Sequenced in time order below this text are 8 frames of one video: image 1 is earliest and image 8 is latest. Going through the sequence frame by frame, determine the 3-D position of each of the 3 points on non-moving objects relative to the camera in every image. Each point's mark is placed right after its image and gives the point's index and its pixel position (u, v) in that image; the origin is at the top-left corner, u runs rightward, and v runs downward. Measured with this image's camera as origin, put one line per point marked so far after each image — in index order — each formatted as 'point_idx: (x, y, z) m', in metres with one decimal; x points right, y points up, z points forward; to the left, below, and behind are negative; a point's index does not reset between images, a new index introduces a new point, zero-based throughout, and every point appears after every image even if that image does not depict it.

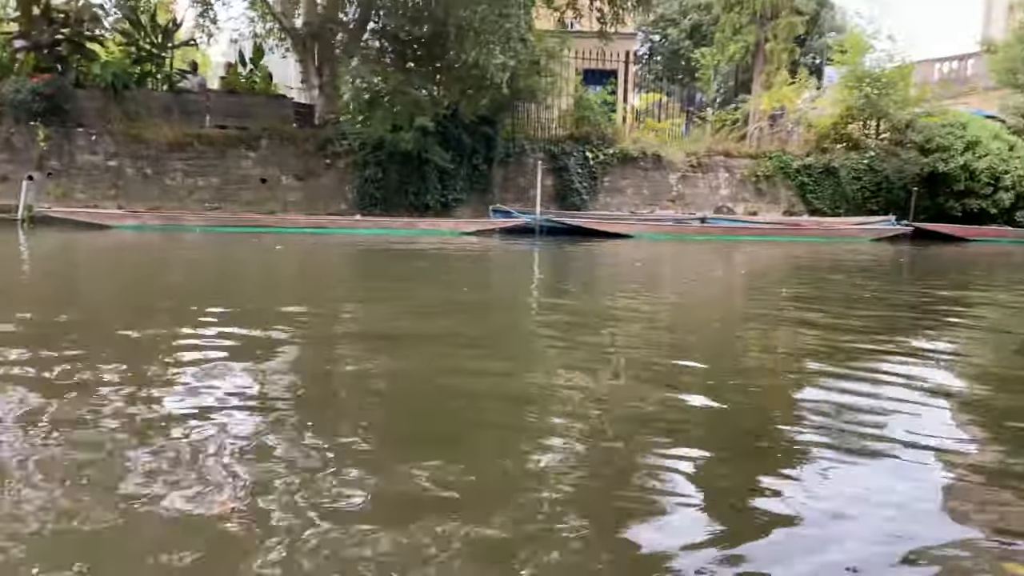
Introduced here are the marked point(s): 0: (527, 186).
0: (+0.5, +2.0, +16.6) m
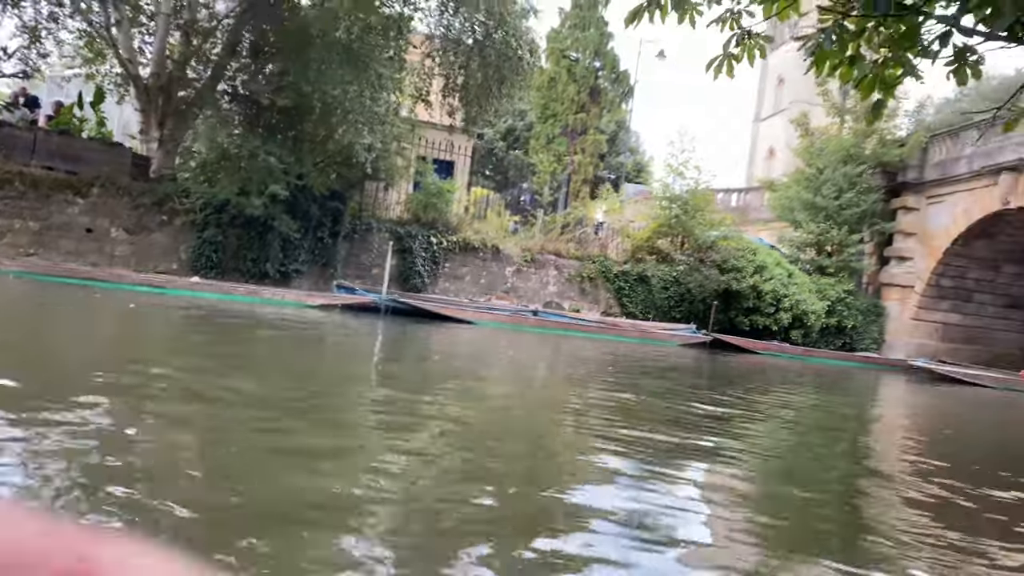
0: (-2.7, +0.4, +16.7) m
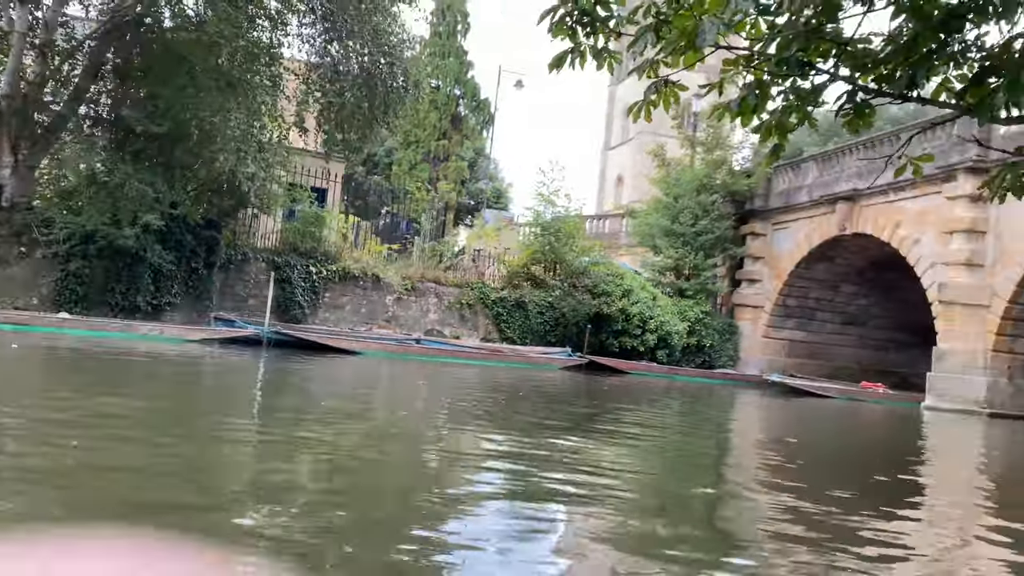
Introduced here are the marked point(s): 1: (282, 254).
0: (-5.0, -0.2, +16.2) m
1: (-4.4, +0.6, +16.6) m
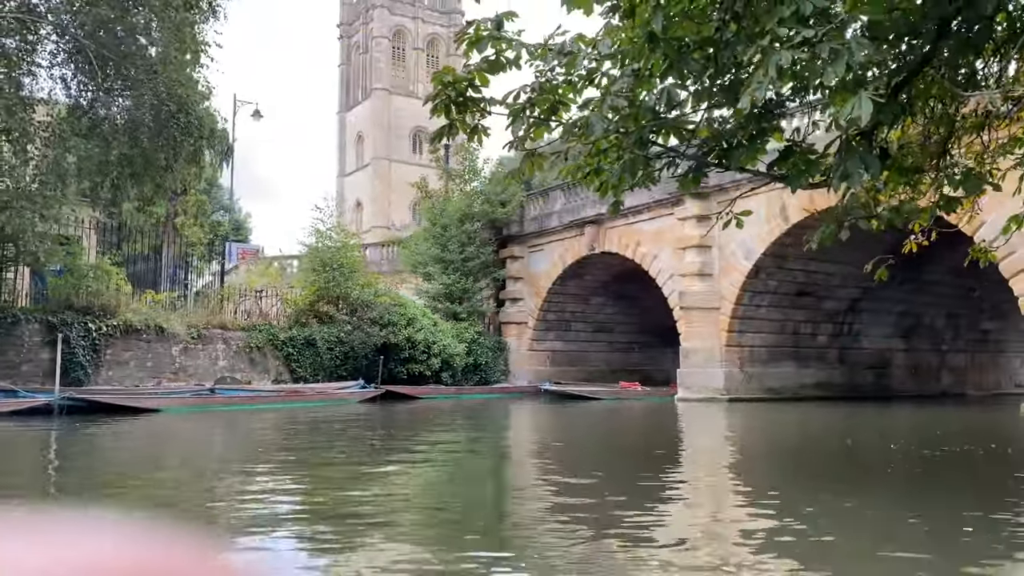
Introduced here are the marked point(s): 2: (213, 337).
0: (-8.7, -1.3, +14.9) m
1: (-8.3, -0.5, +15.4) m
2: (-6.4, -1.0, +17.9) m
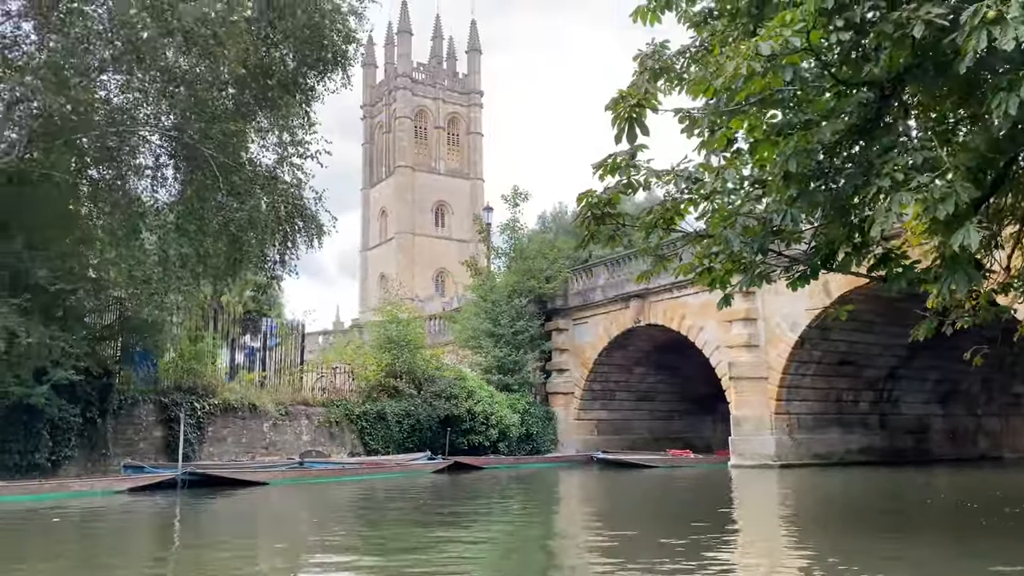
0: (-7.3, -2.9, +16.1) m
1: (-6.9, -2.1, +16.7) m
2: (-4.9, -2.8, +19.1) m
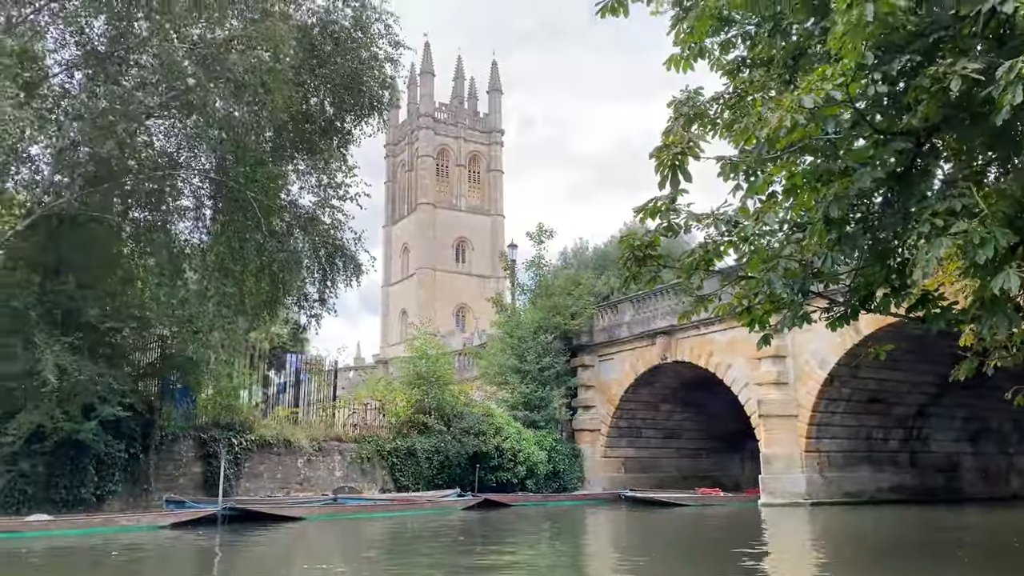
0: (-6.7, -3.6, +16.4) m
1: (-6.3, -2.9, +17.0) m
2: (-4.2, -3.7, +19.3) m
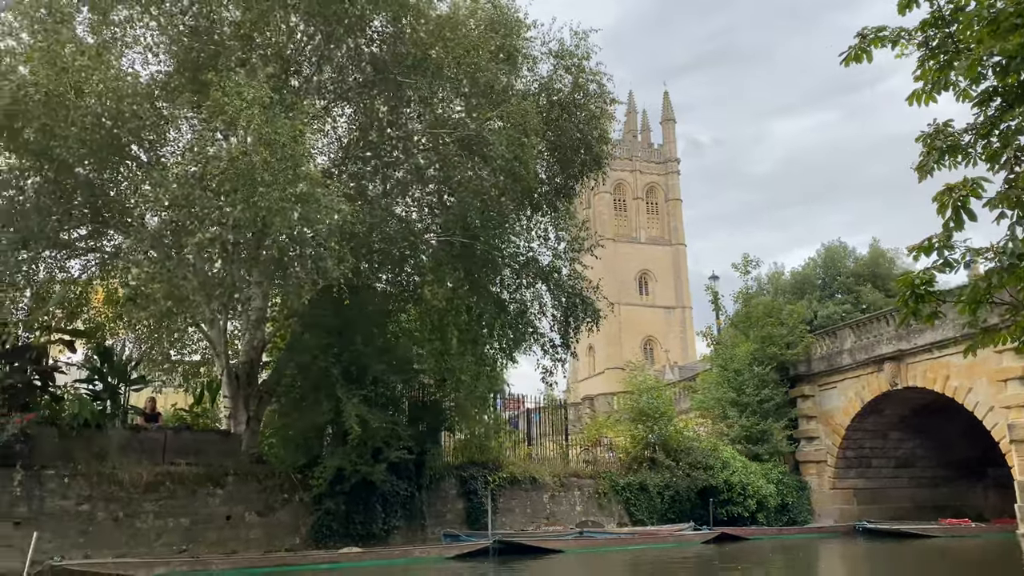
0: (-1.7, -4.8, +18.0) m
1: (-1.2, -4.0, +18.6) m
2: (+1.4, -4.8, +20.4) m
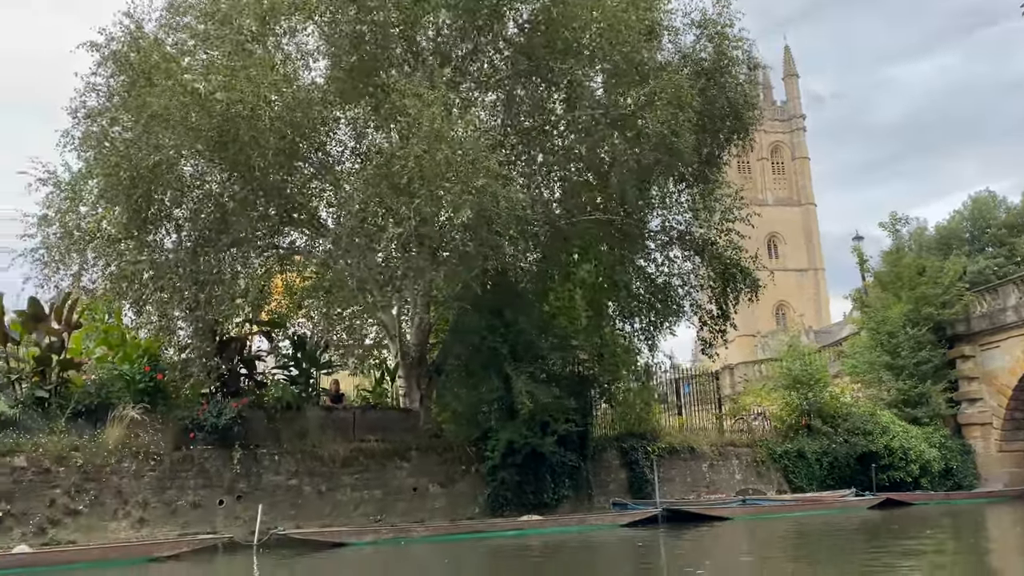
0: (+1.9, -4.3, +18.6) m
1: (+2.4, -3.5, +19.1) m
2: (+5.2, -4.0, +20.5) m
